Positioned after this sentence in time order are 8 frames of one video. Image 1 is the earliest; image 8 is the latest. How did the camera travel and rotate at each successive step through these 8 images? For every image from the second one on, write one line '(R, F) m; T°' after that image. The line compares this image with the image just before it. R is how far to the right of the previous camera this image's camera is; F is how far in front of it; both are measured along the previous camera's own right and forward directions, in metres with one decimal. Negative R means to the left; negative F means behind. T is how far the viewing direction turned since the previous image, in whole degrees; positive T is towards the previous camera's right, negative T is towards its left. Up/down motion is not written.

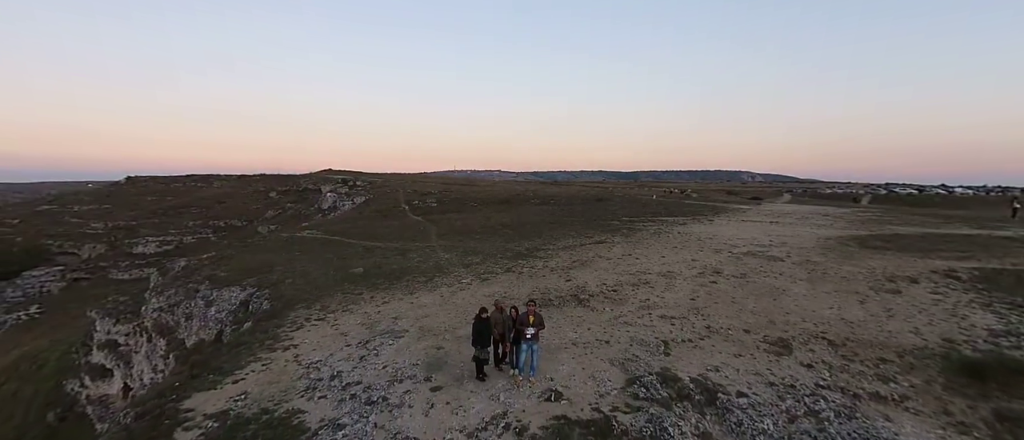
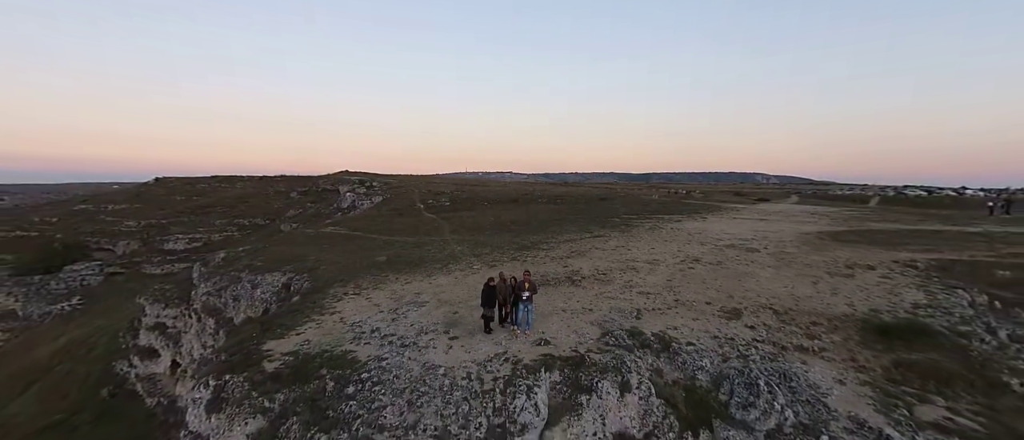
(+0.2, -1.5) m; -2°
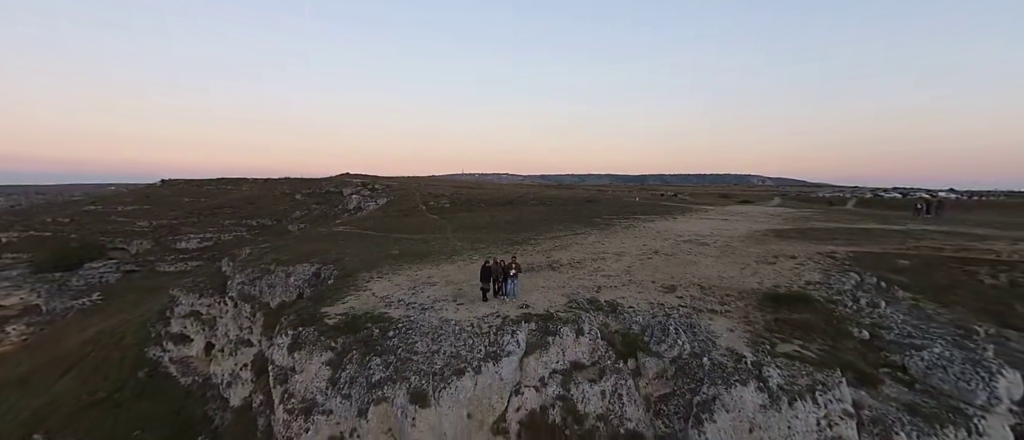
(+0.1, -2.4) m; +1°
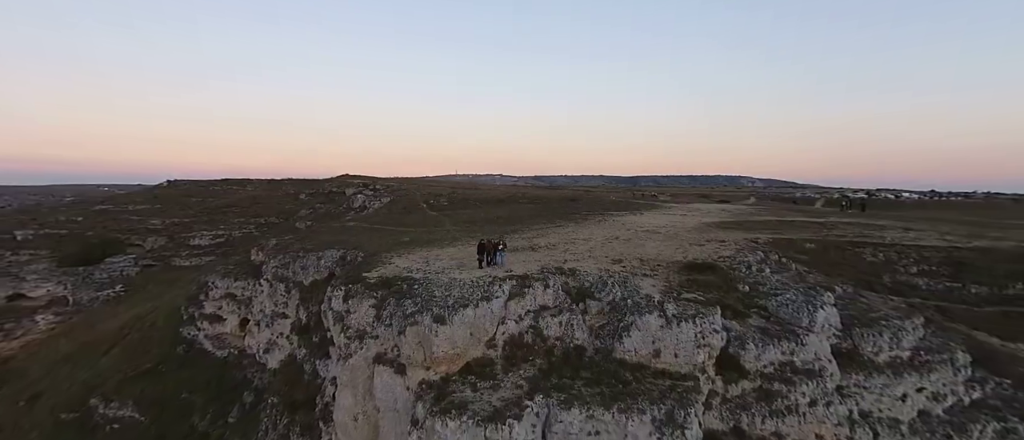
(+0.2, -3.5) m; +1°
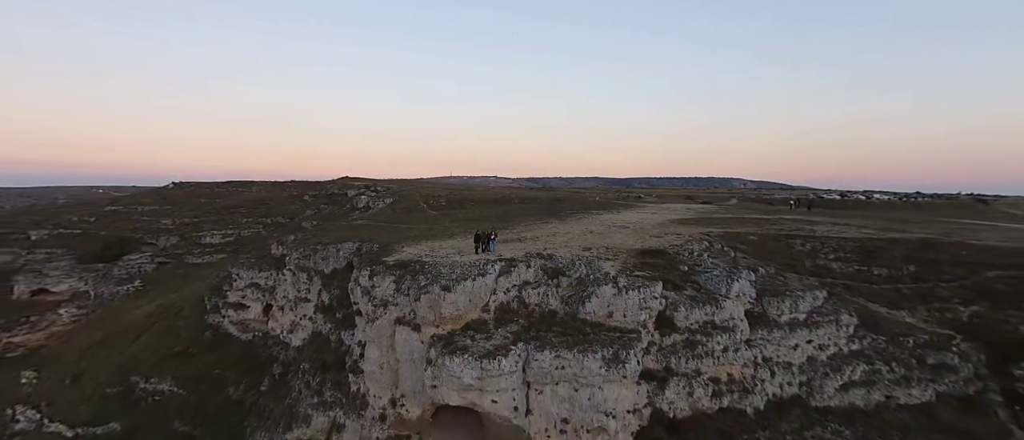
(+0.2, -3.2) m; +1°
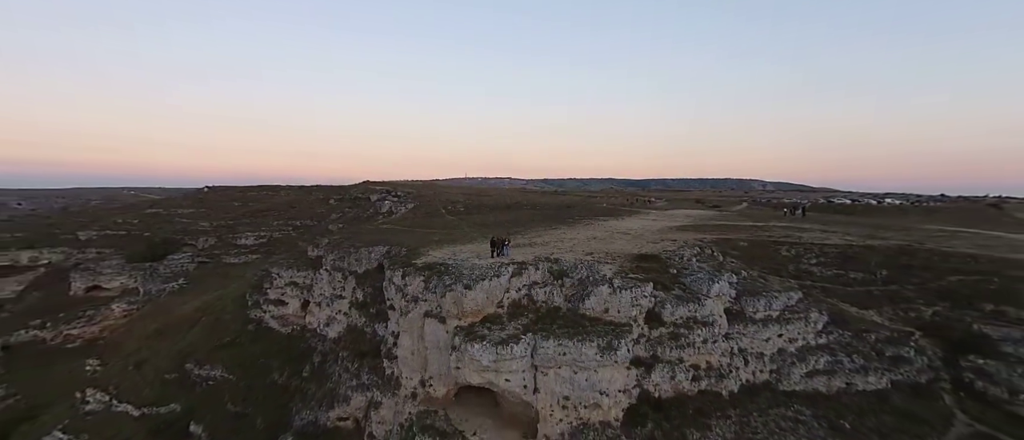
(+0.1, -2.4) m; -2°
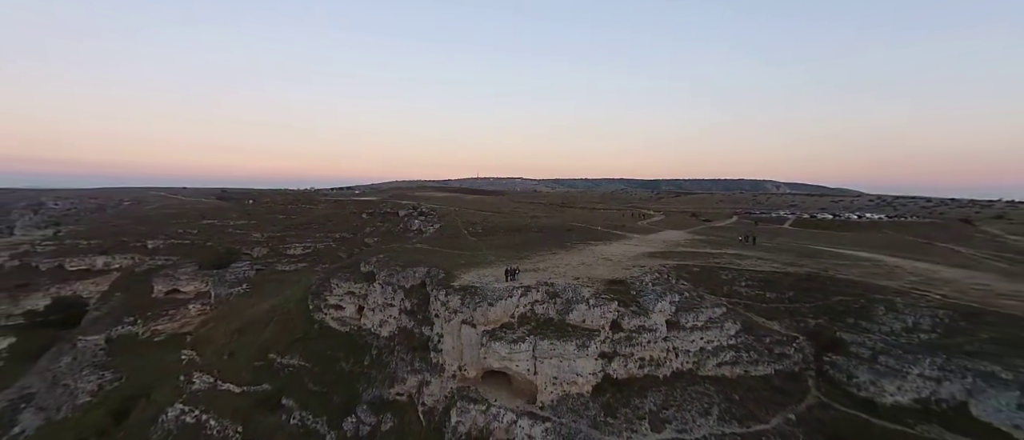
(+0.1, -7.7) m; -2°
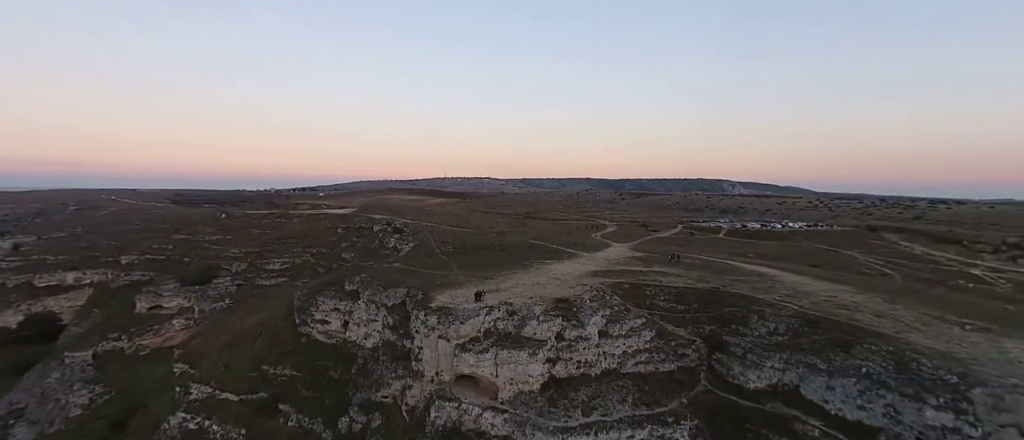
(+0.3, -6.2) m; +4°
